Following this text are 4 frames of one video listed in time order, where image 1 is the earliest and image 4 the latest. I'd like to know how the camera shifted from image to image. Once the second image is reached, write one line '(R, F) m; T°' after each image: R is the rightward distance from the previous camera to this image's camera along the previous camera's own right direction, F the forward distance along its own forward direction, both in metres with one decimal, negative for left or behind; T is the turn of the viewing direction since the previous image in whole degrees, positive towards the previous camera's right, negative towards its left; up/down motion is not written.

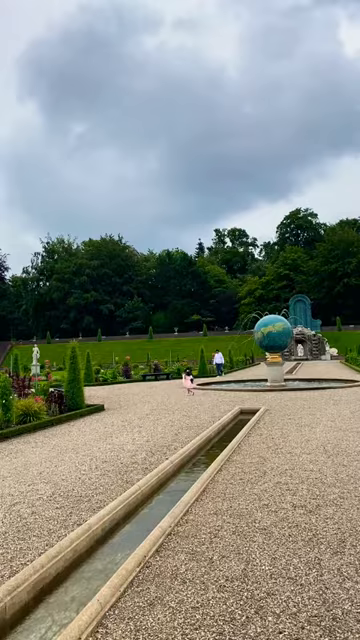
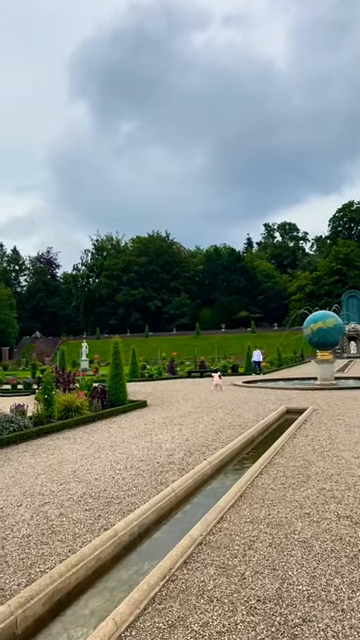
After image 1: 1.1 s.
(+0.1, +0.3) m; -5°
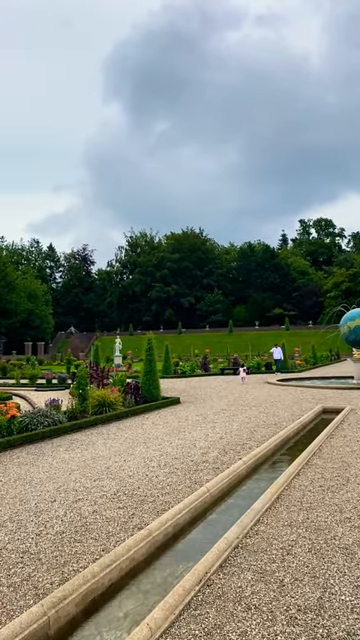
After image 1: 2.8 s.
(0.0, +0.1) m; -4°
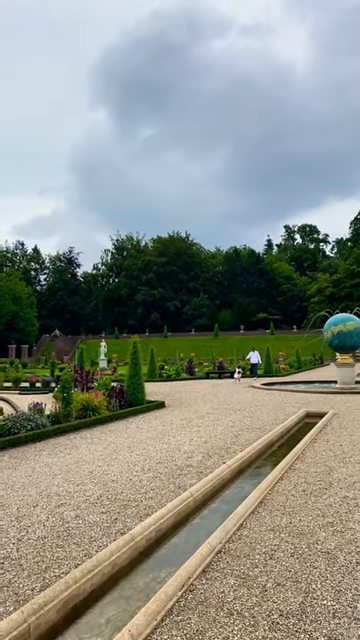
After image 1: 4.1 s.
(0.0, 0.0) m; +2°
